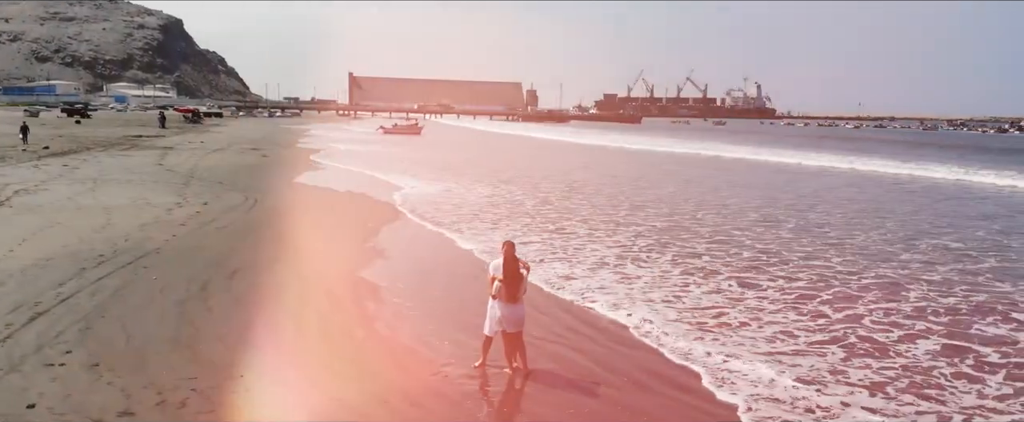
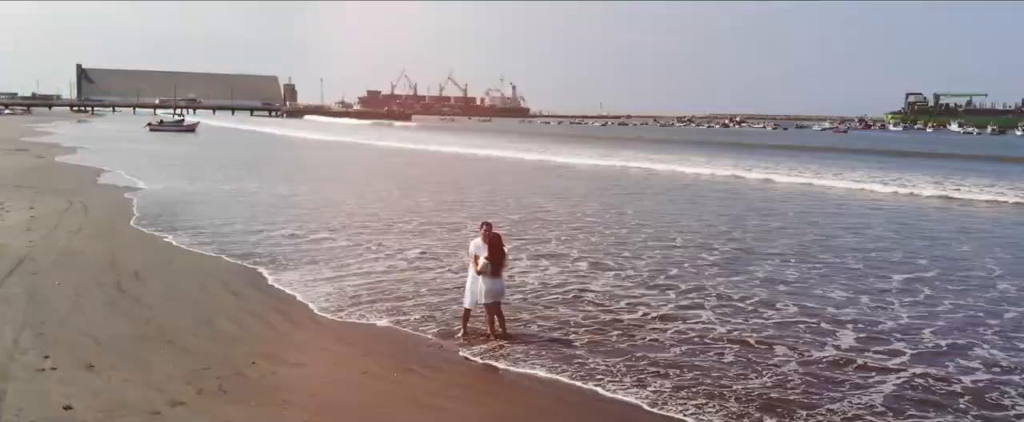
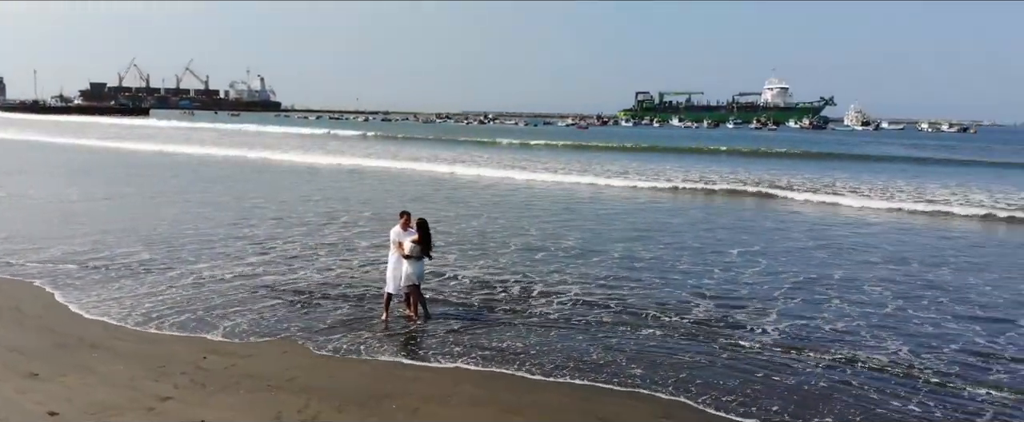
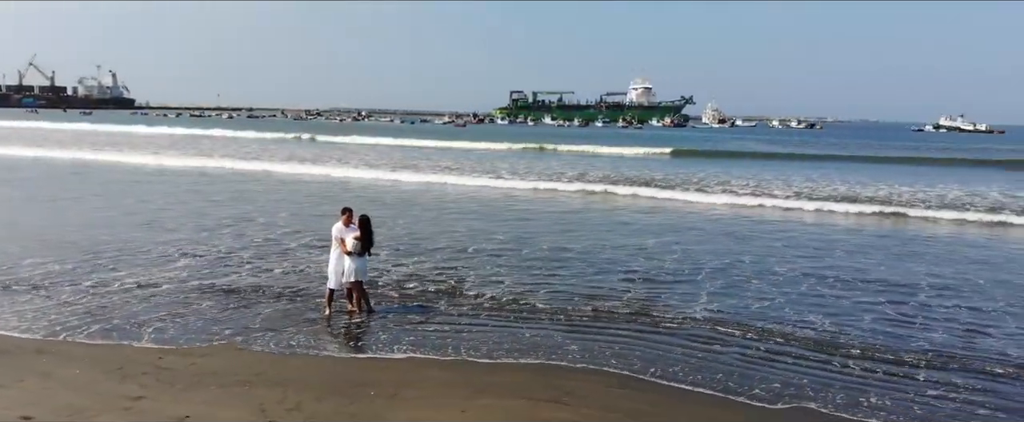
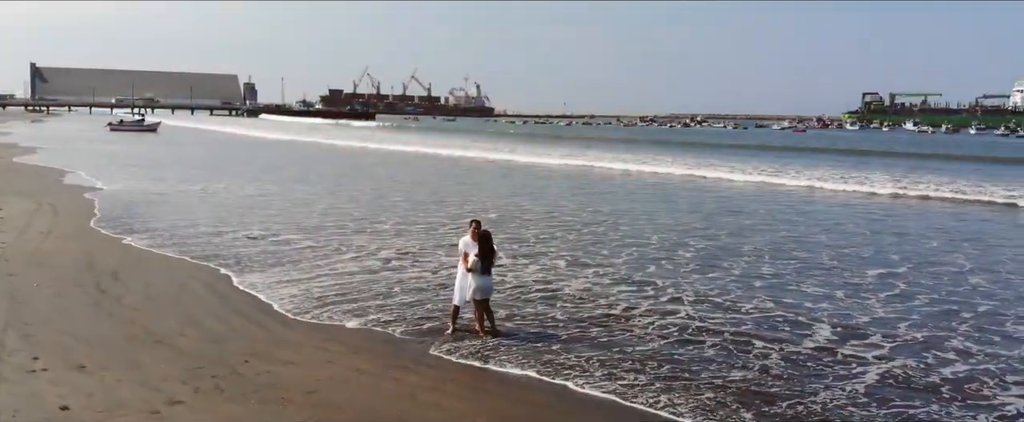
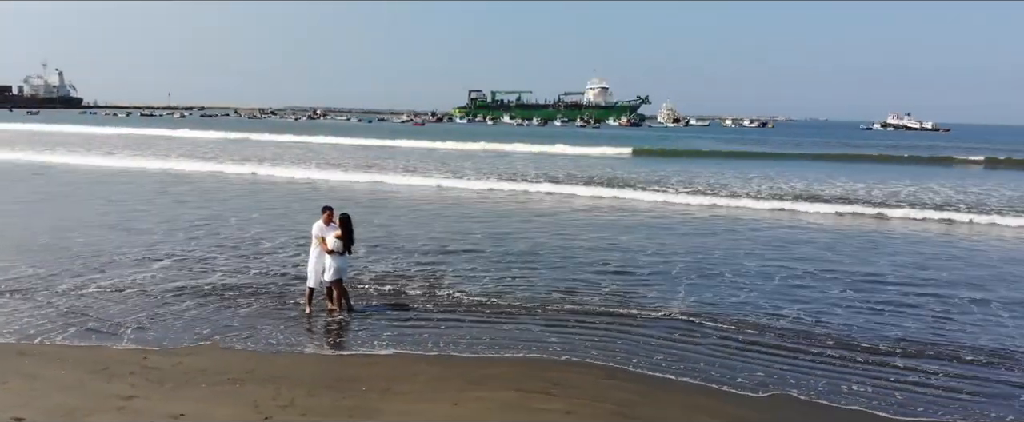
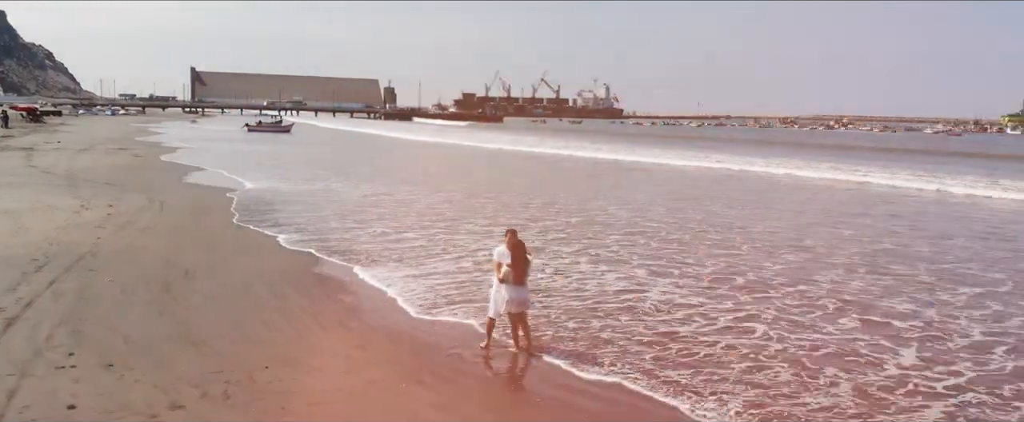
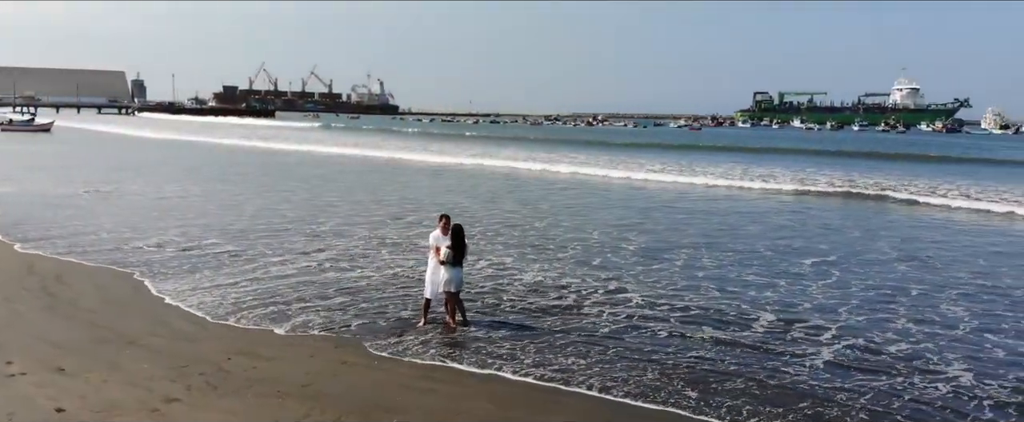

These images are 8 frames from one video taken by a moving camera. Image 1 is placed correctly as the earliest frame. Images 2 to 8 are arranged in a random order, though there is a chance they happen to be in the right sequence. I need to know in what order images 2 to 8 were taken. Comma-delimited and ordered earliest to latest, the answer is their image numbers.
7, 2, 5, 8, 3, 4, 6
